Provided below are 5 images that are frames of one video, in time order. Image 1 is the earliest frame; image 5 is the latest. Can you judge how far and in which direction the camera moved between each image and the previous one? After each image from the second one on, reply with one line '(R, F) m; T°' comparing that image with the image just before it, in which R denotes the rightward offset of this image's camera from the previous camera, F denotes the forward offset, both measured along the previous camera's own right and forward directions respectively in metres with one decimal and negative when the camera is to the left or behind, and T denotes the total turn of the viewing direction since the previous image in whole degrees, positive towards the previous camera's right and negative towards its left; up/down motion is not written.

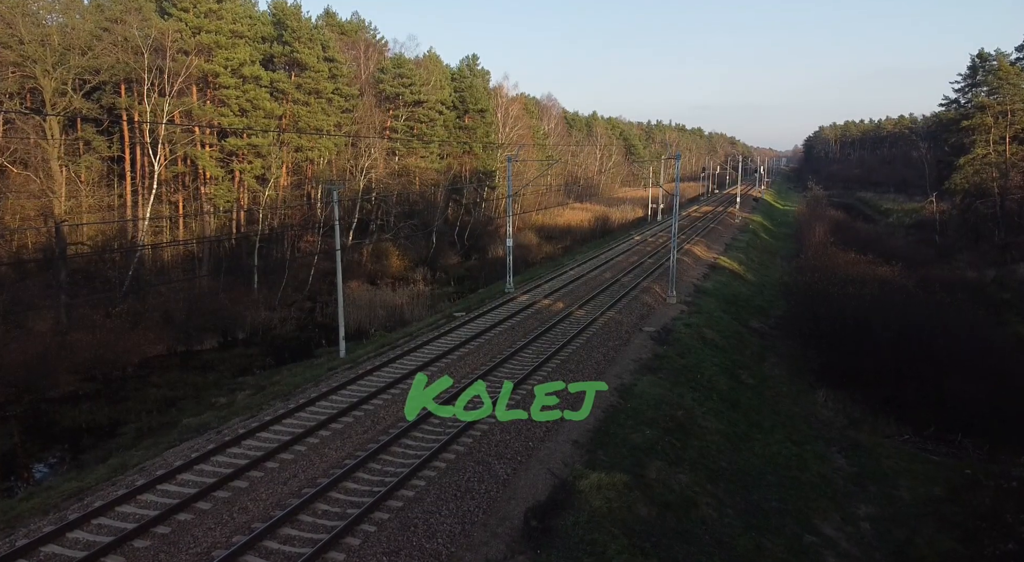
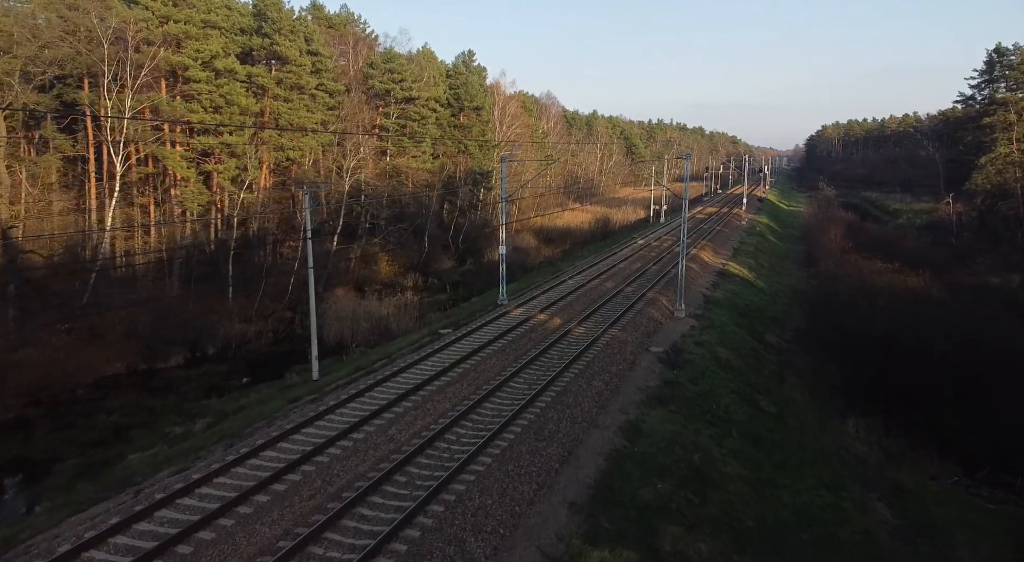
(+0.3, +2.3) m; 0°
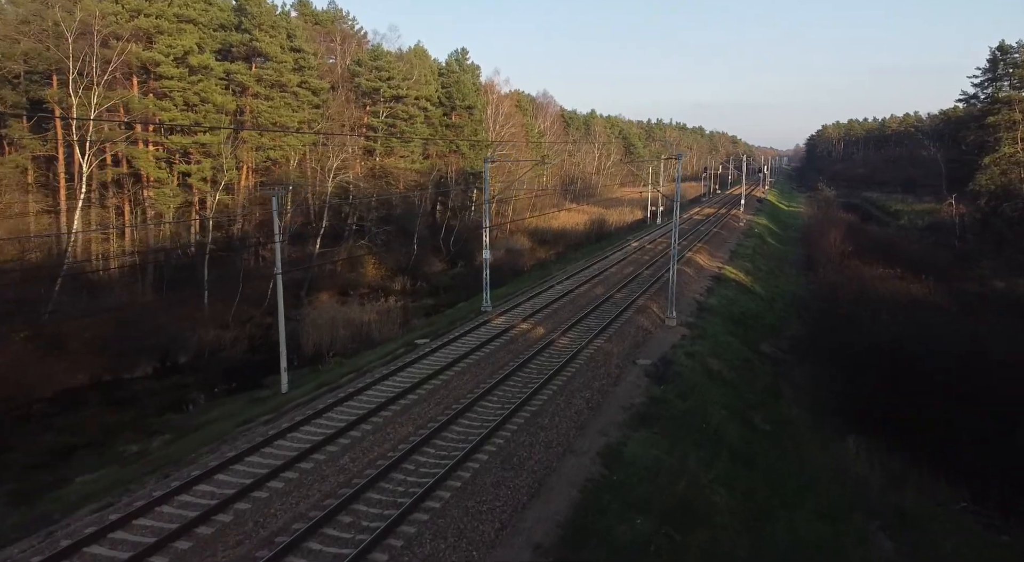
(+0.5, +1.1) m; 0°
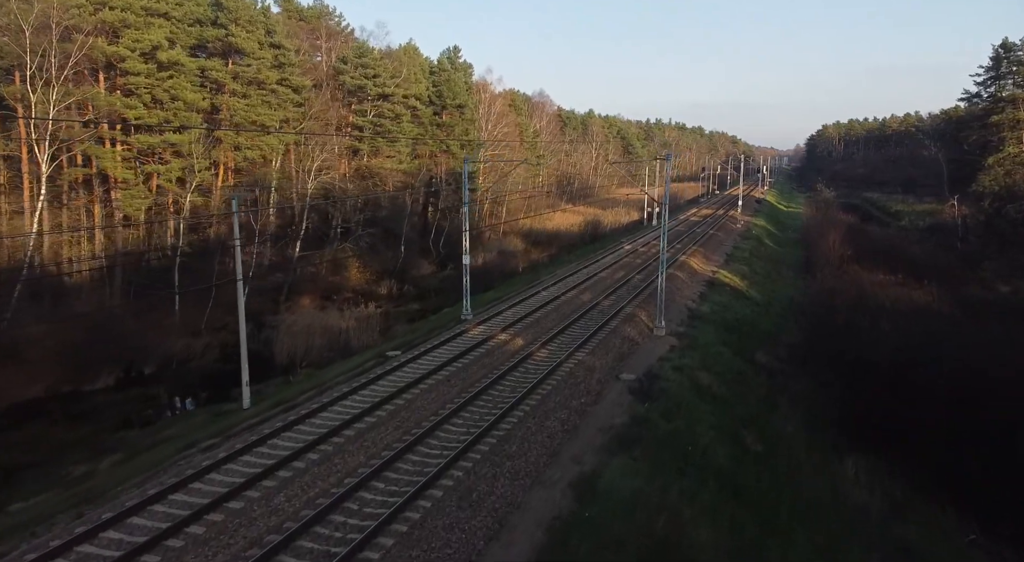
(+0.6, +1.2) m; 0°
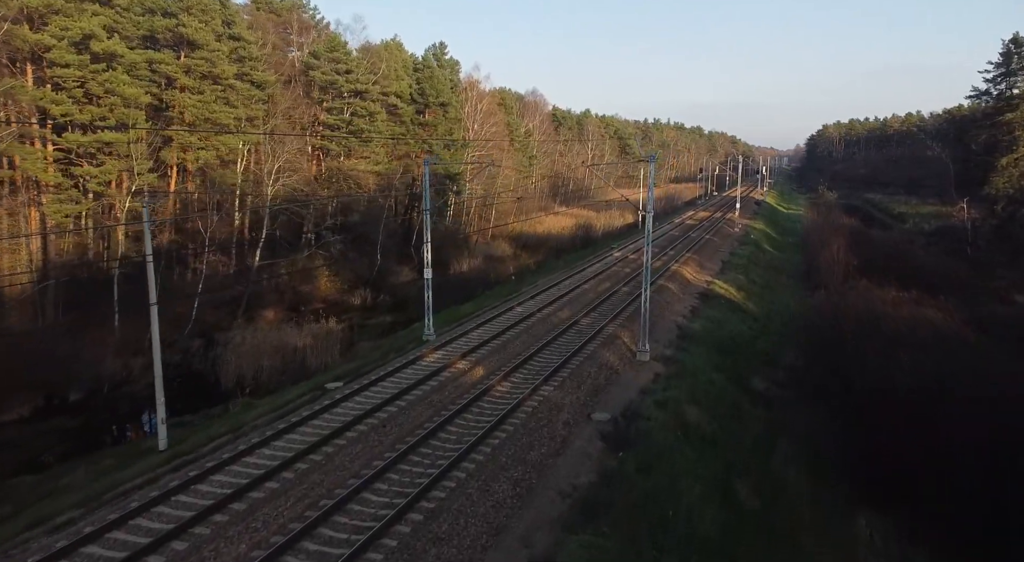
(+0.9, +2.5) m; 0°
